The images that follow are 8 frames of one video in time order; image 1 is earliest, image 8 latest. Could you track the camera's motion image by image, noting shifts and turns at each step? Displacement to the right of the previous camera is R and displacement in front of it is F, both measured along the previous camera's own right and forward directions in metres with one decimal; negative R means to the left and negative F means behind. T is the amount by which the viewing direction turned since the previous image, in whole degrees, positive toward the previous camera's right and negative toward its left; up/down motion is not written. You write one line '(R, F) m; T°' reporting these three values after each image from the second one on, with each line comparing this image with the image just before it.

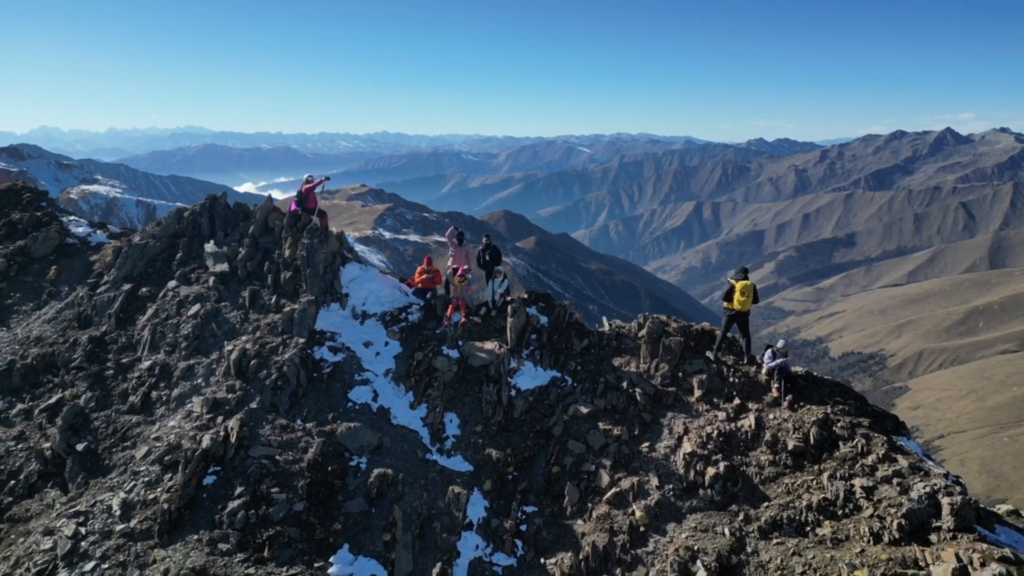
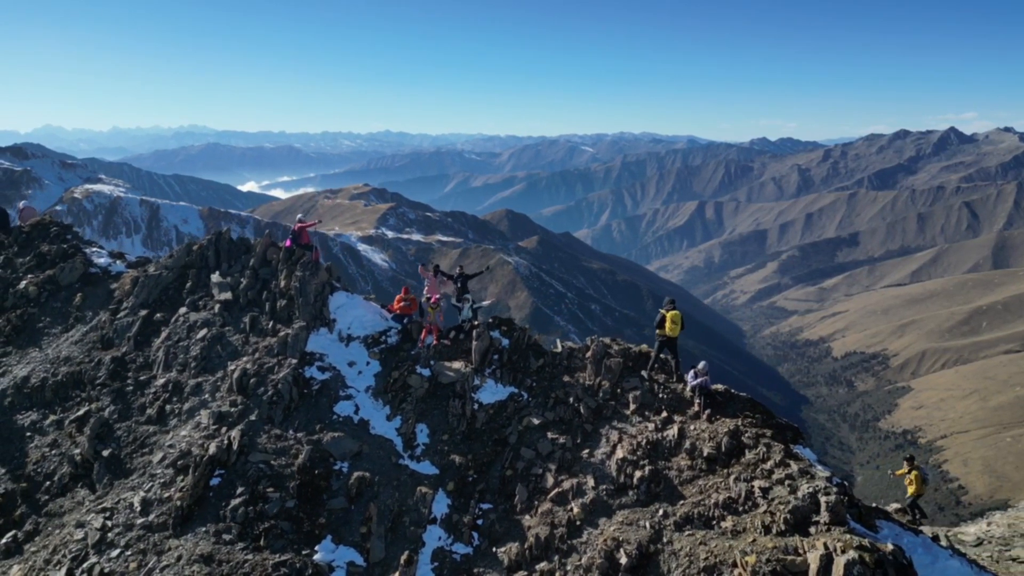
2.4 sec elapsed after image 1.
(+2.3, -4.9) m; 0°
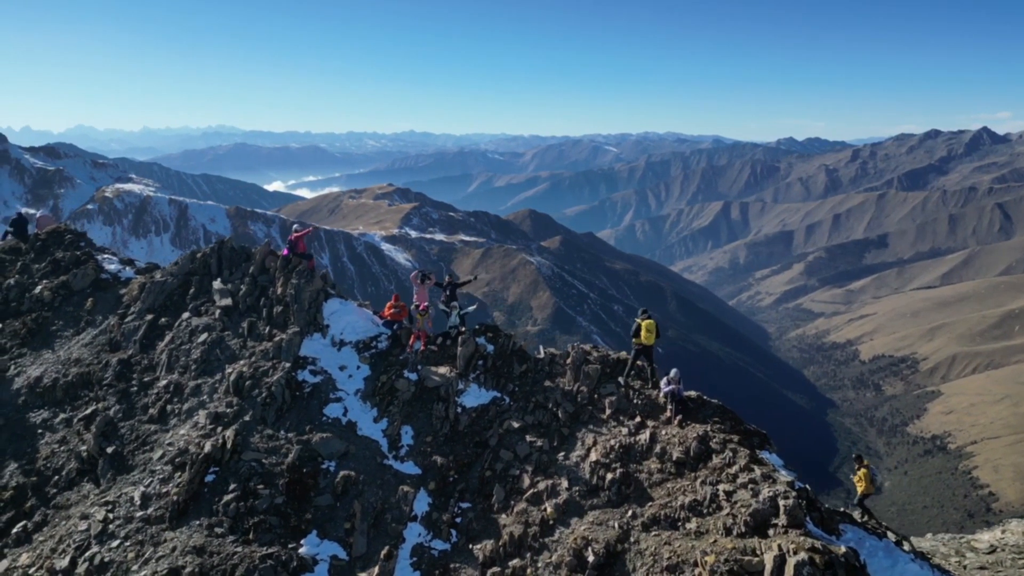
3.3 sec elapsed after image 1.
(+2.1, -1.5) m; -1°
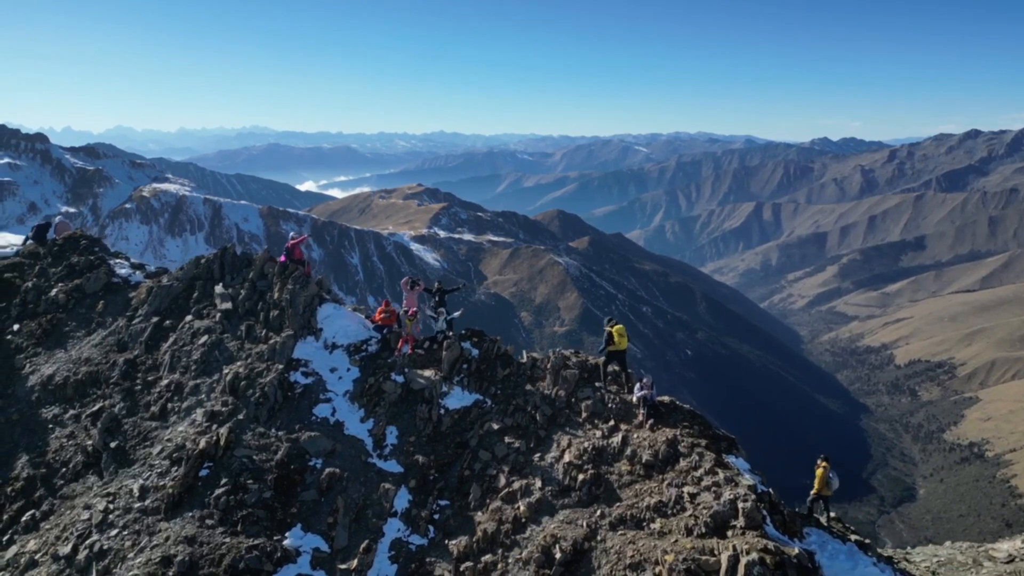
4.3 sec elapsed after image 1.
(+2.4, -1.5) m; -2°
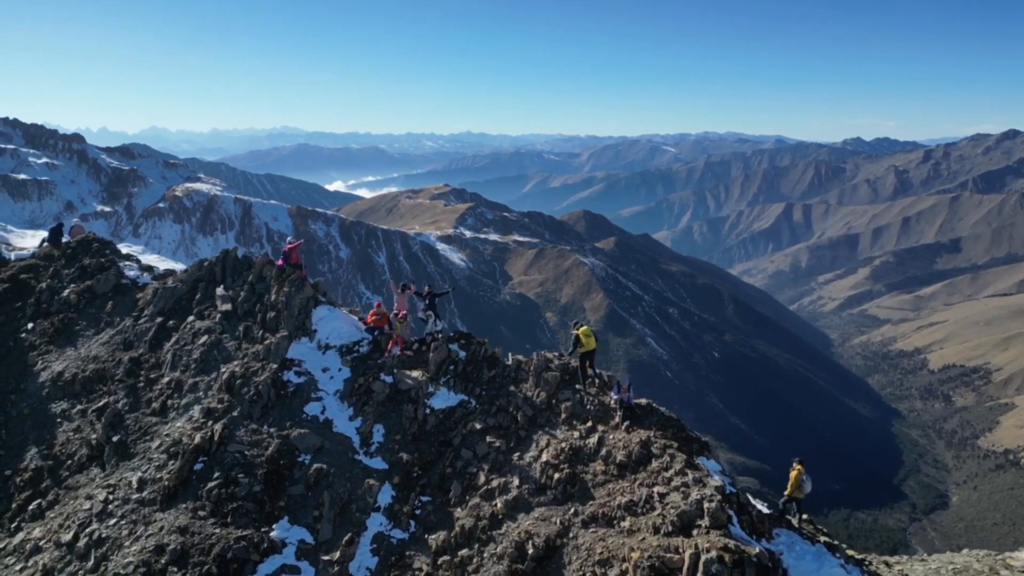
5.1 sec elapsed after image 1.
(+2.2, -1.2) m; -2°
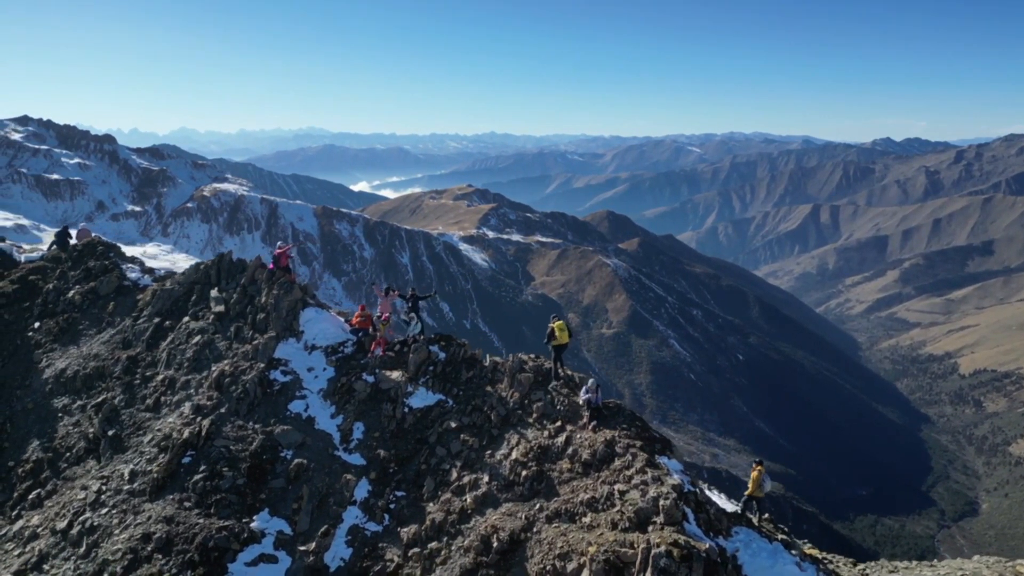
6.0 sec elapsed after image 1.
(+2.7, -1.4) m; -1°
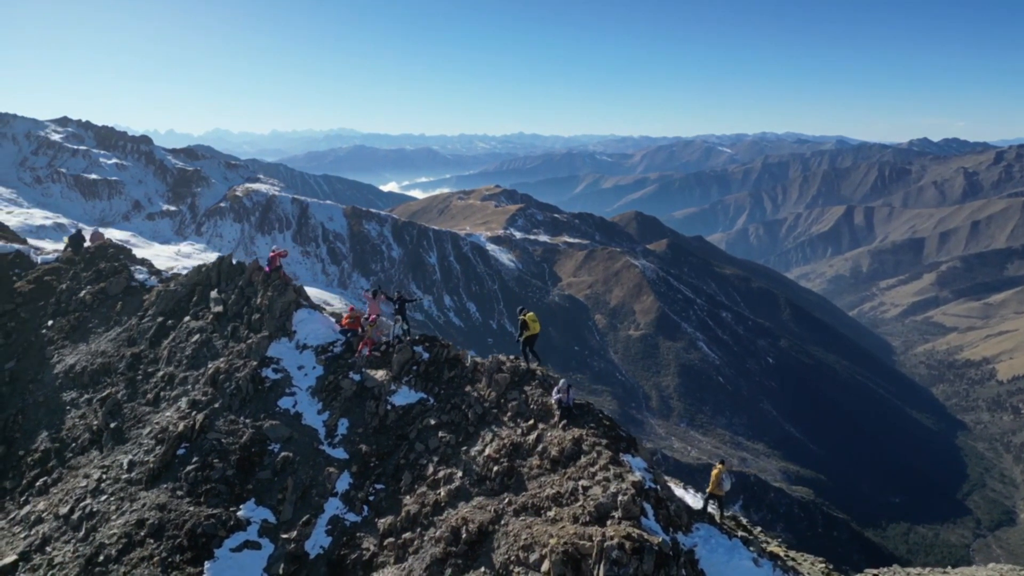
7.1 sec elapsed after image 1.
(+2.9, -1.7) m; -2°
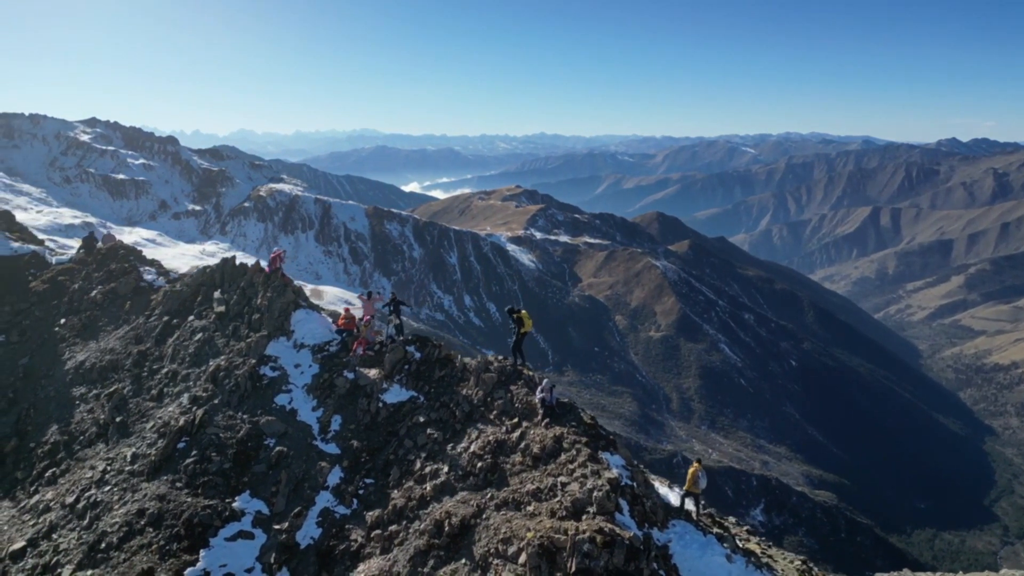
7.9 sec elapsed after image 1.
(+2.0, -1.2) m; -1°
